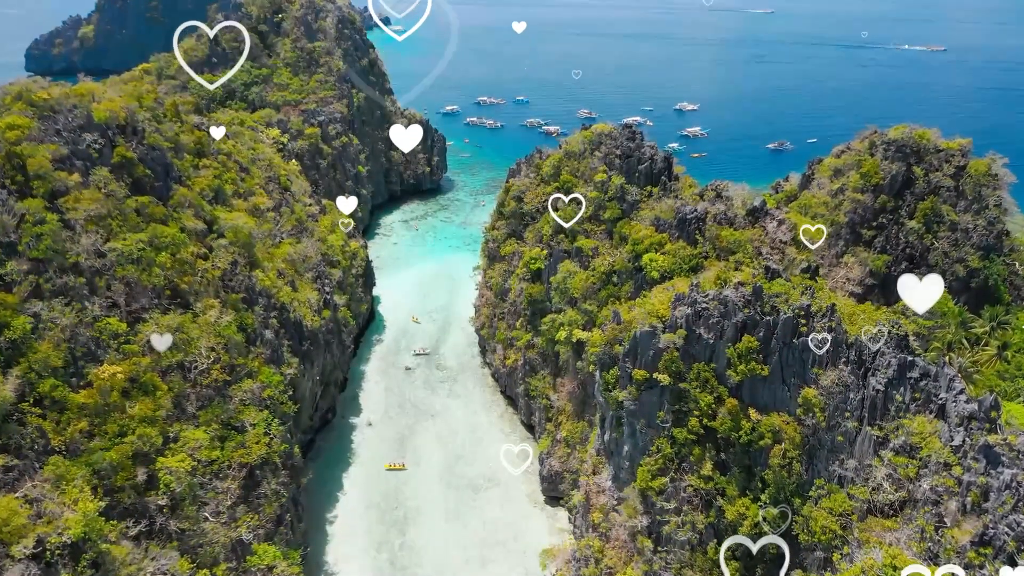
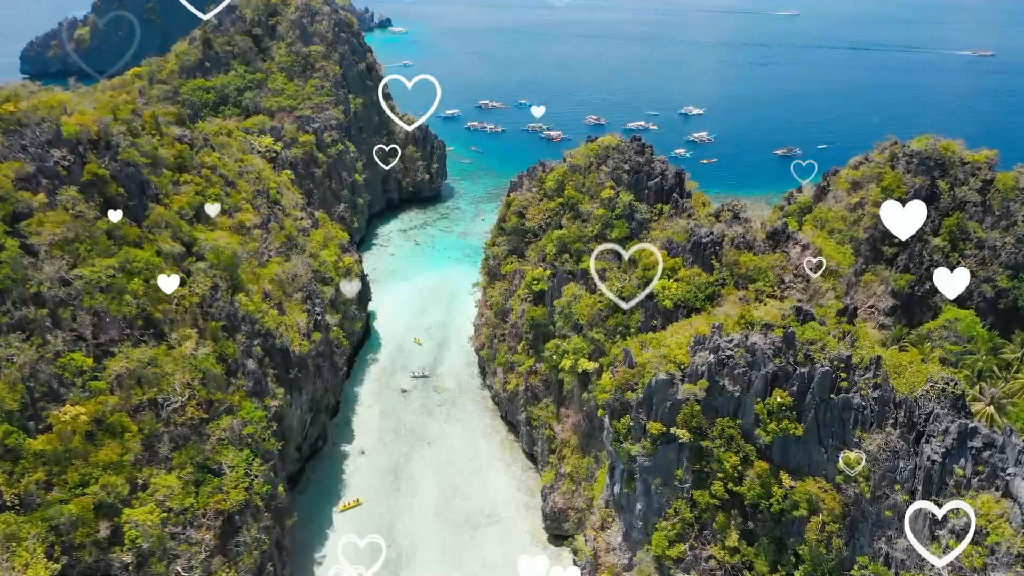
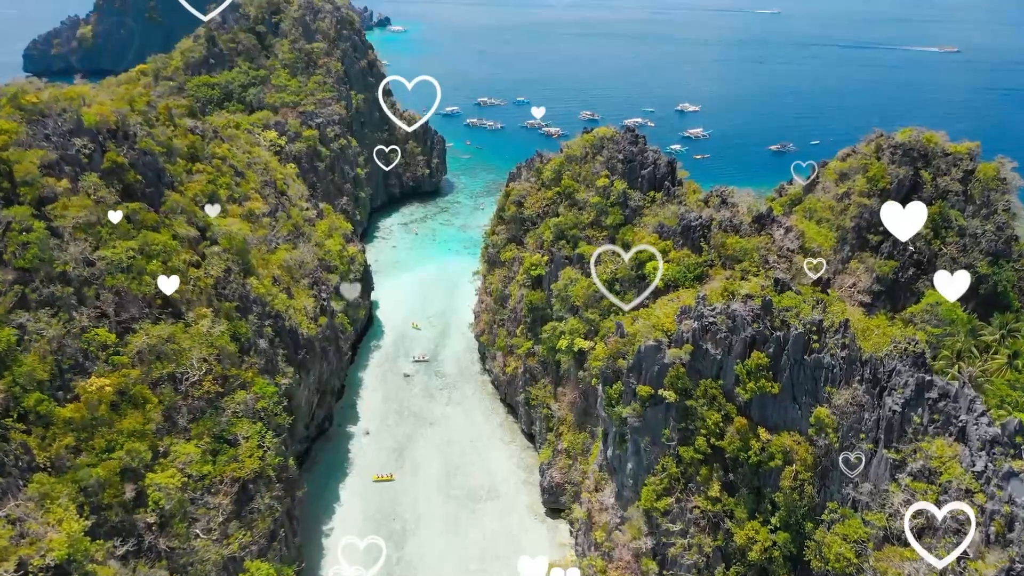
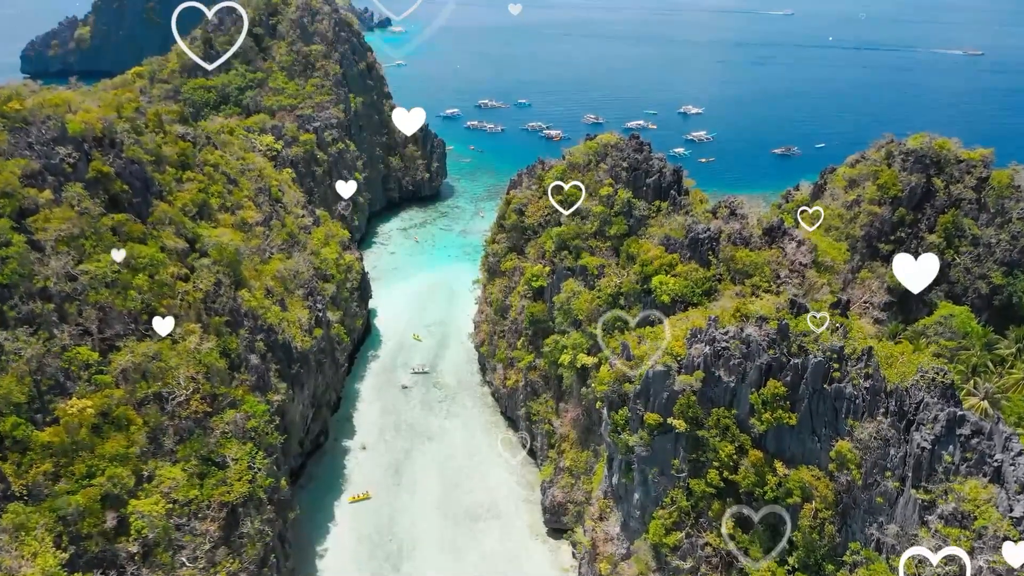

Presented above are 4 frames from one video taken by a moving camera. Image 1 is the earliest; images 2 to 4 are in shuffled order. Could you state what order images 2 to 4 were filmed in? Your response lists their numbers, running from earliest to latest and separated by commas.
3, 4, 2
